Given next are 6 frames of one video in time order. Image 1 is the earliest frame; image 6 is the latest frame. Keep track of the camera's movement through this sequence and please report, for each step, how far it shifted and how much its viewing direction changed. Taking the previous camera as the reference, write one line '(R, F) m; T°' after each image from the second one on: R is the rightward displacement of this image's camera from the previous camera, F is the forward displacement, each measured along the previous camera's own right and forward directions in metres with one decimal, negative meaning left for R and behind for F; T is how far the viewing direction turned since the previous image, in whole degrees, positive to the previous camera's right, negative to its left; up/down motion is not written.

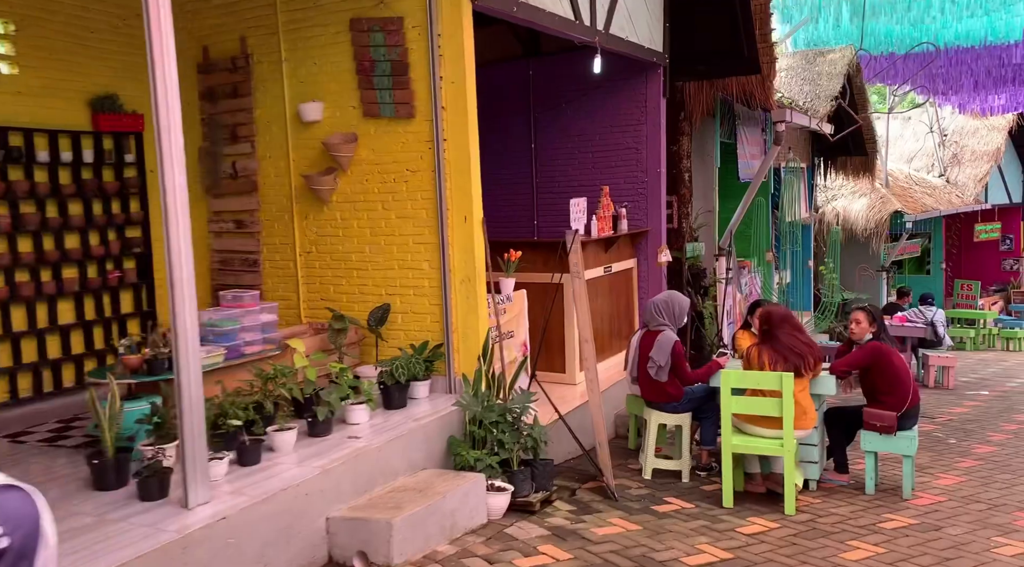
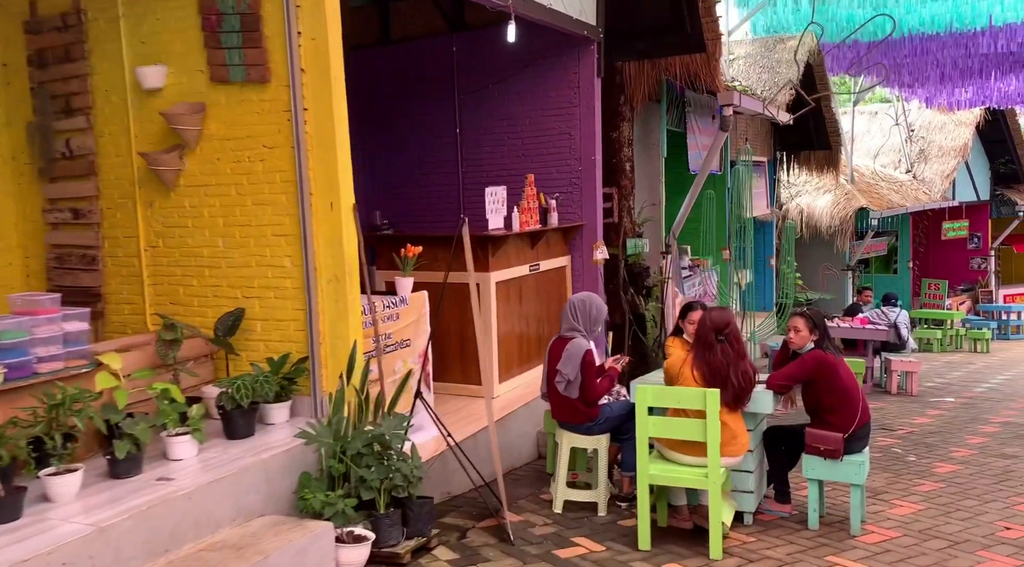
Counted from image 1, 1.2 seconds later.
(+0.5, +1.0) m; +1°
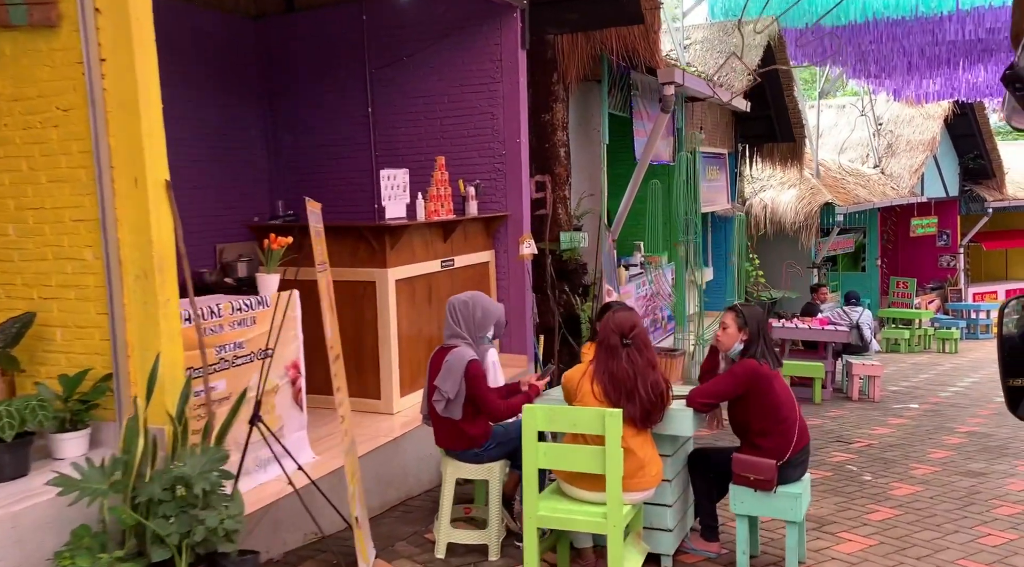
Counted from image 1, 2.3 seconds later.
(+0.5, +1.0) m; +1°
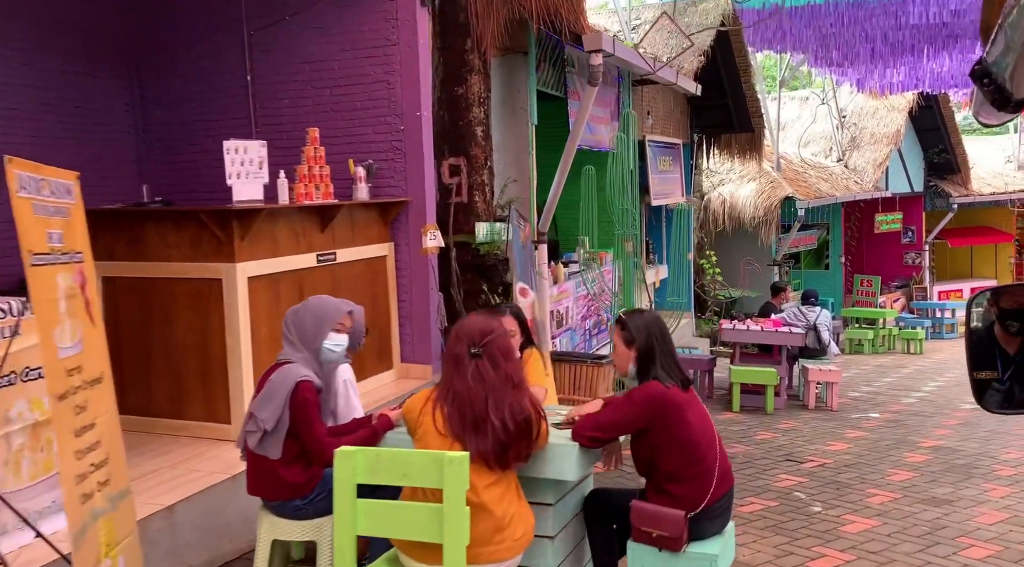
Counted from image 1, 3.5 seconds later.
(+0.5, +1.1) m; +2°
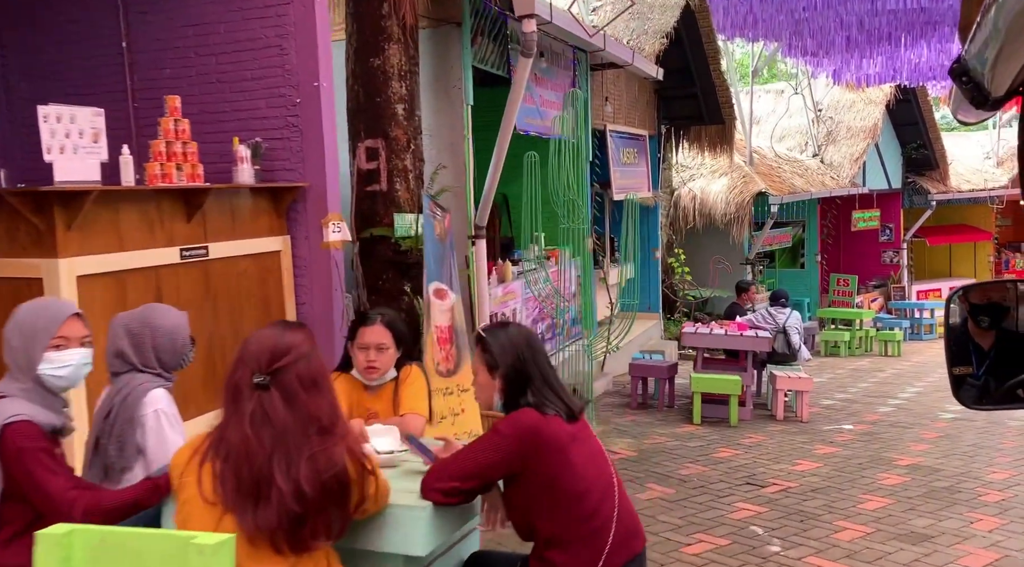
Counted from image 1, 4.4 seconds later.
(+0.4, +1.0) m; +1°
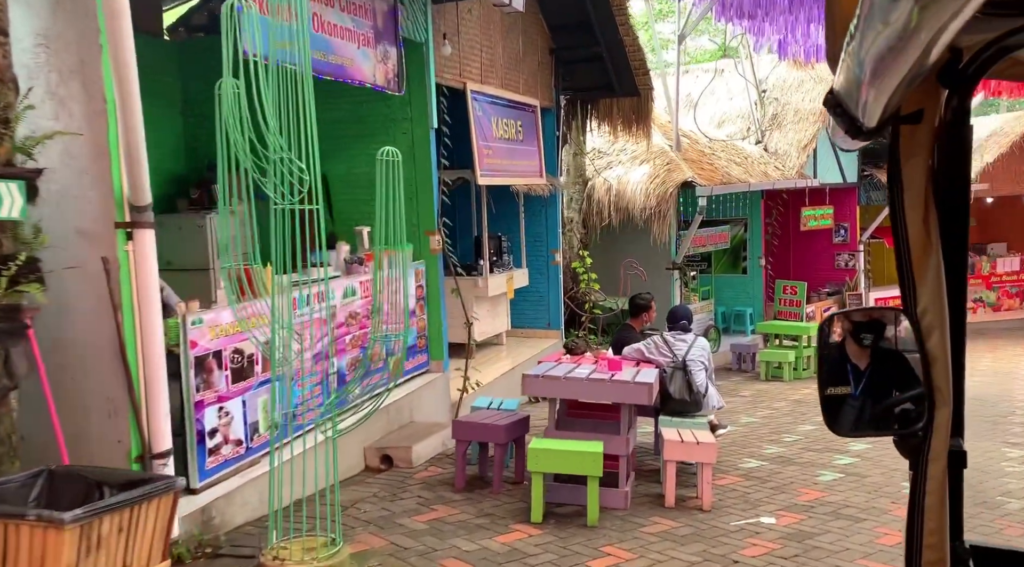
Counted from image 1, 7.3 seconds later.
(+1.4, +3.6) m; +2°
